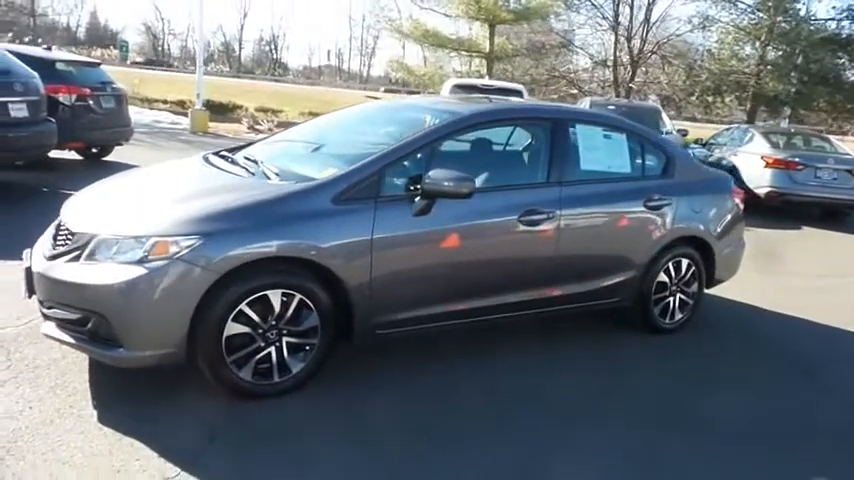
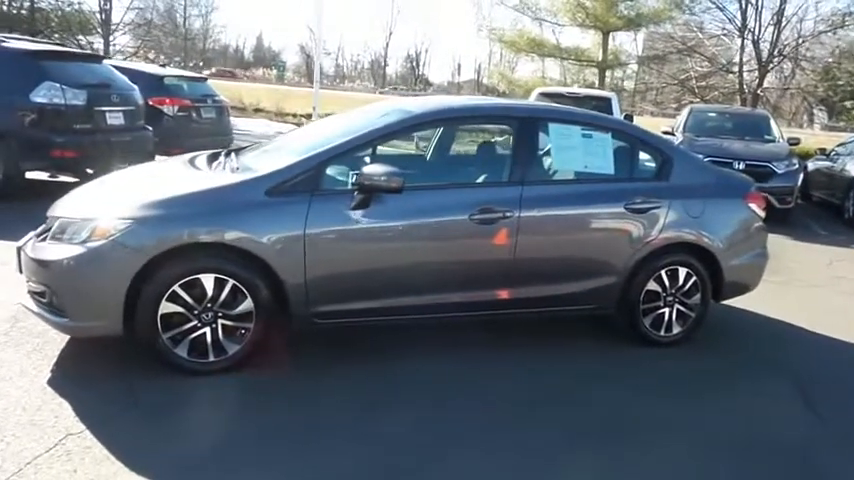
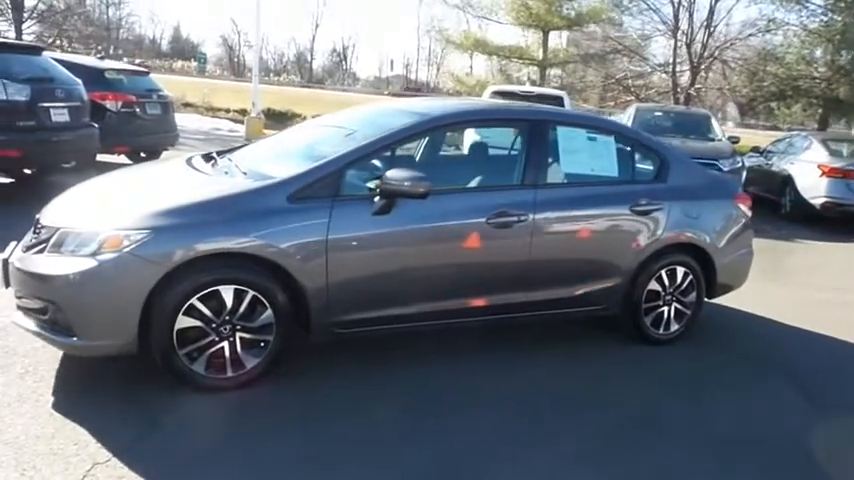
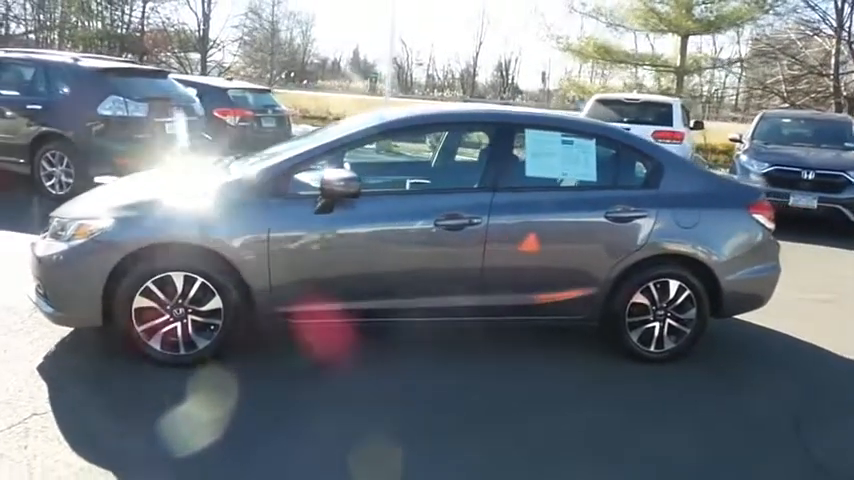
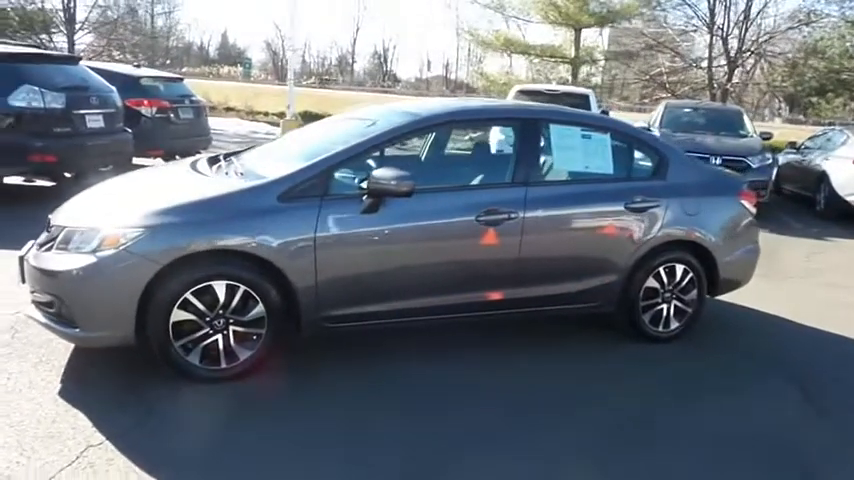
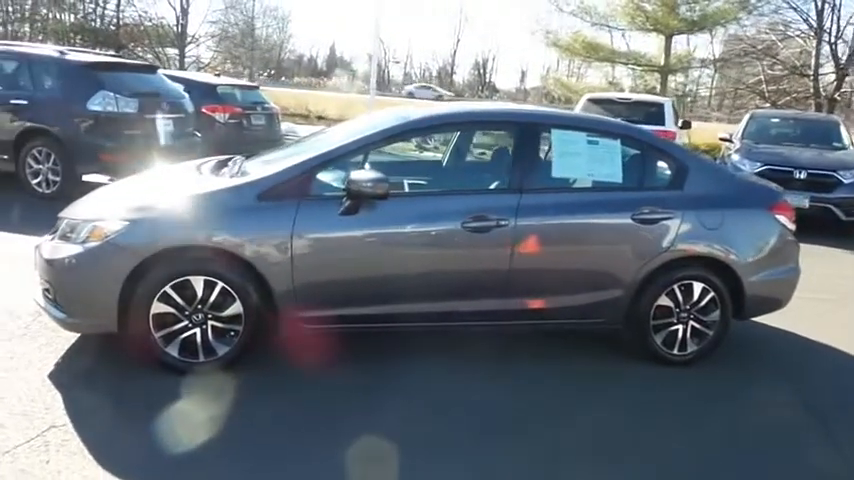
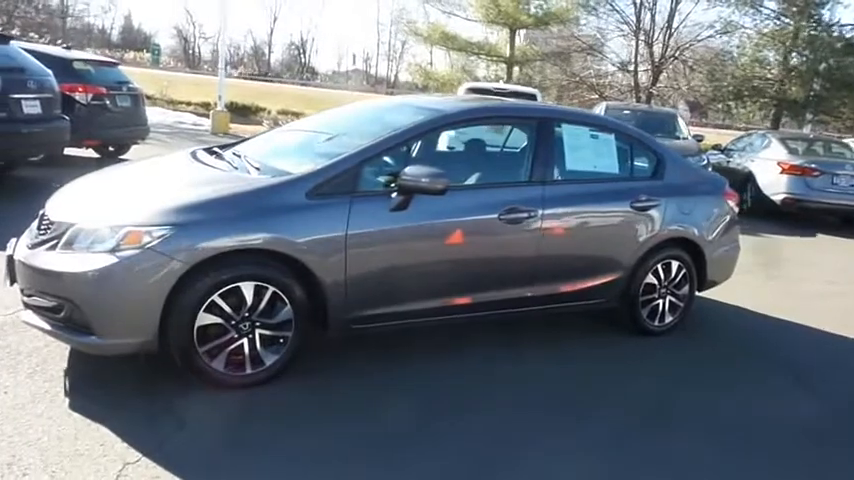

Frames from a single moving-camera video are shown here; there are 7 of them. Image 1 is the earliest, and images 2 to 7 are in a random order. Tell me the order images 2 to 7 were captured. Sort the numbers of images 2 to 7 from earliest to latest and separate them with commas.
7, 3, 5, 2, 6, 4
